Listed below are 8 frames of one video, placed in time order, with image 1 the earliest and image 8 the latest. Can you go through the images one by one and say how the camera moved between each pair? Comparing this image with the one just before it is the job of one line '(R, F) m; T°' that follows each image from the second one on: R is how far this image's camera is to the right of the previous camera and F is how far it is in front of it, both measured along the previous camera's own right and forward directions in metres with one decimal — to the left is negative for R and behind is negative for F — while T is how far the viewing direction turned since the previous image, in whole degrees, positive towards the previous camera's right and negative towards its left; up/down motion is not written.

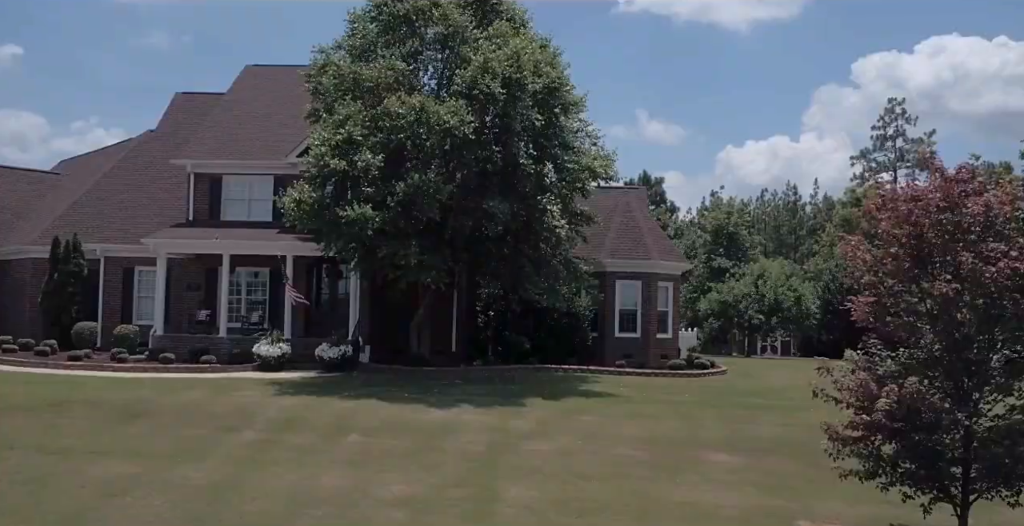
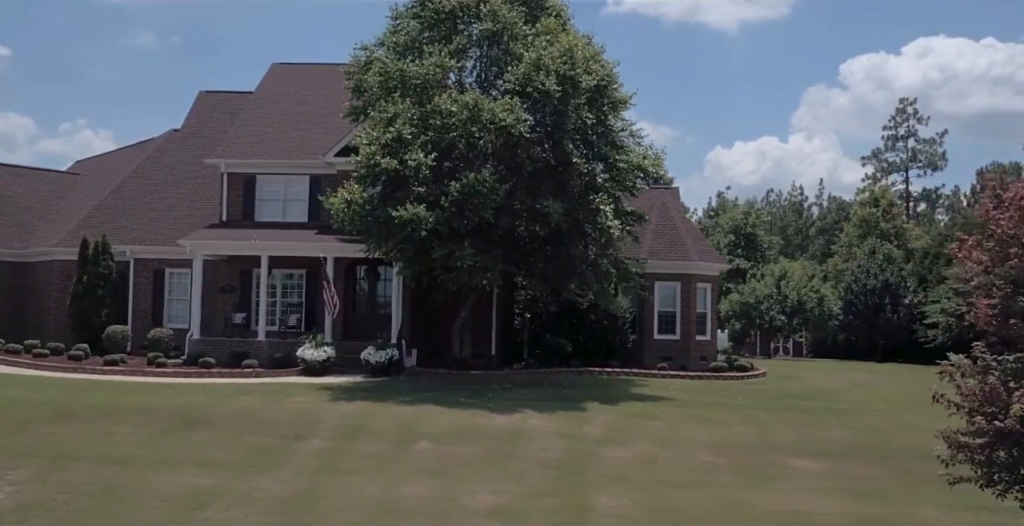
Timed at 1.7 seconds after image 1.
(-1.6, +0.6) m; +1°
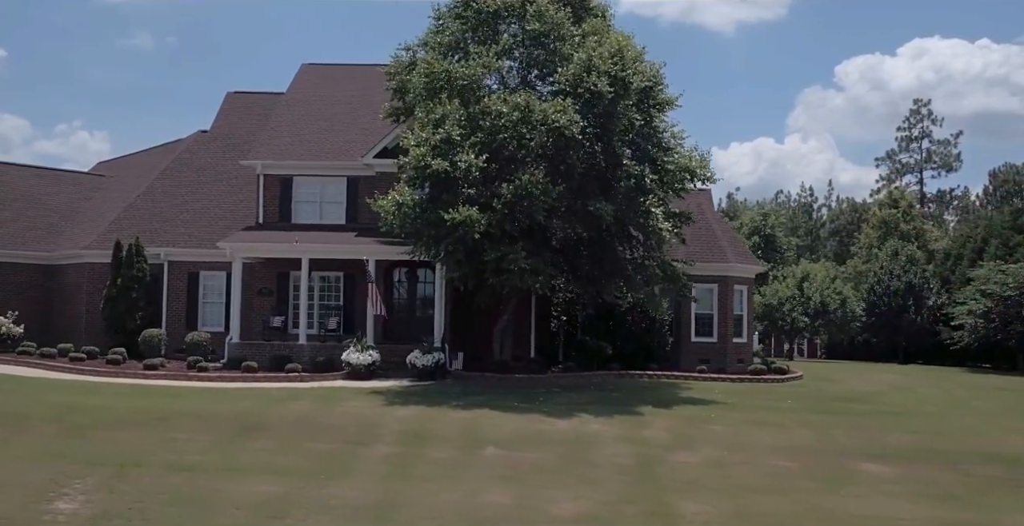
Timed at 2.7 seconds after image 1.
(-1.4, +0.3) m; 0°
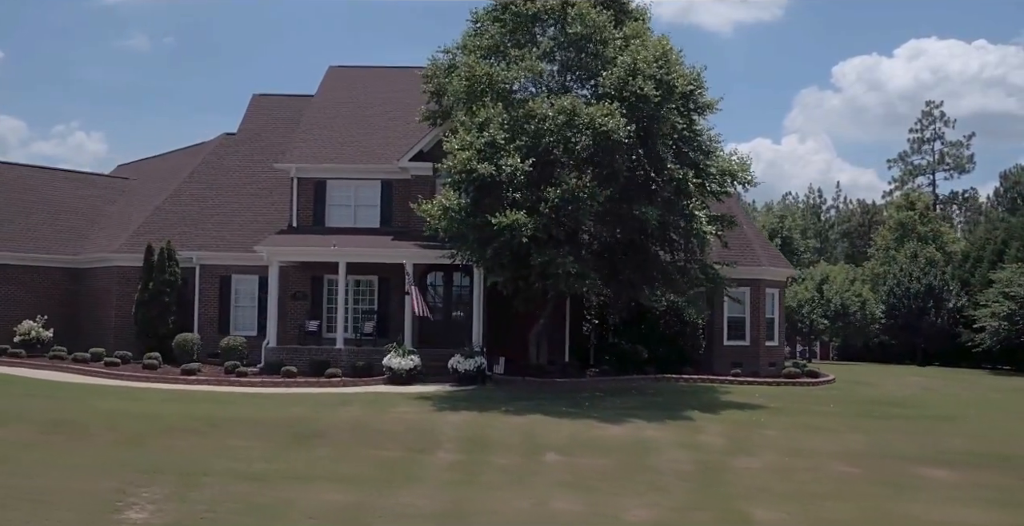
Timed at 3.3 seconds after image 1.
(-1.2, +0.1) m; 0°
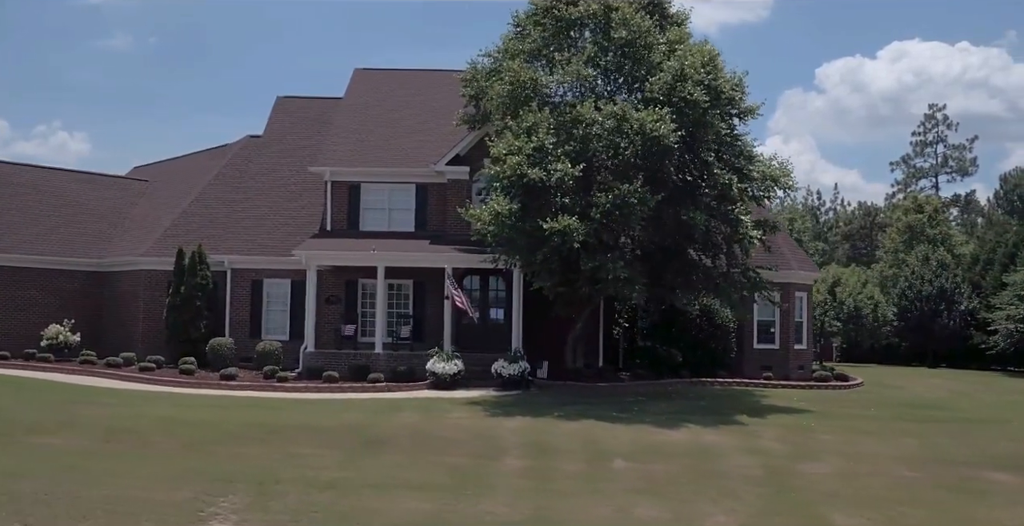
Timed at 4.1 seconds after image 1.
(-1.6, 0.0) m; +1°
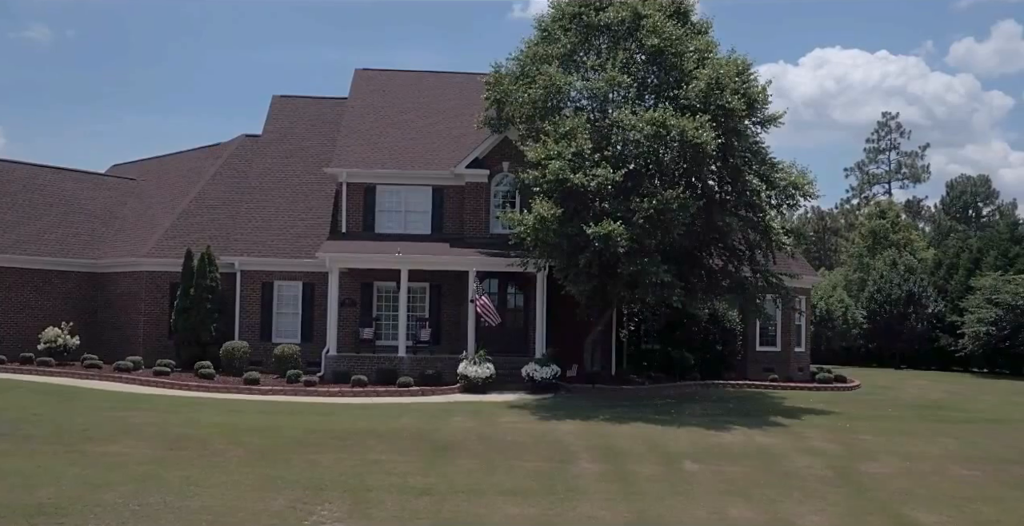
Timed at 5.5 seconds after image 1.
(-2.7, 0.0) m; +4°
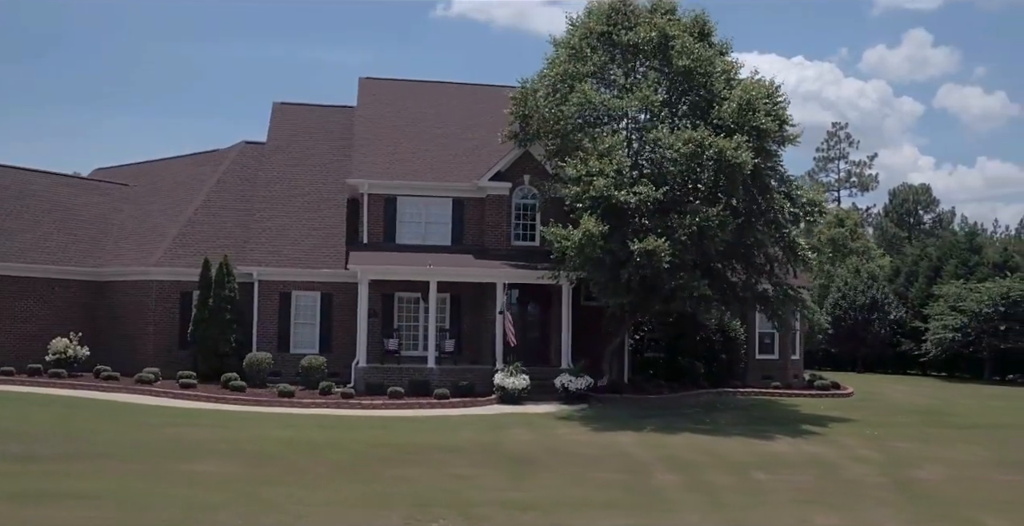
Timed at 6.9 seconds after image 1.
(-3.0, -0.4) m; +5°
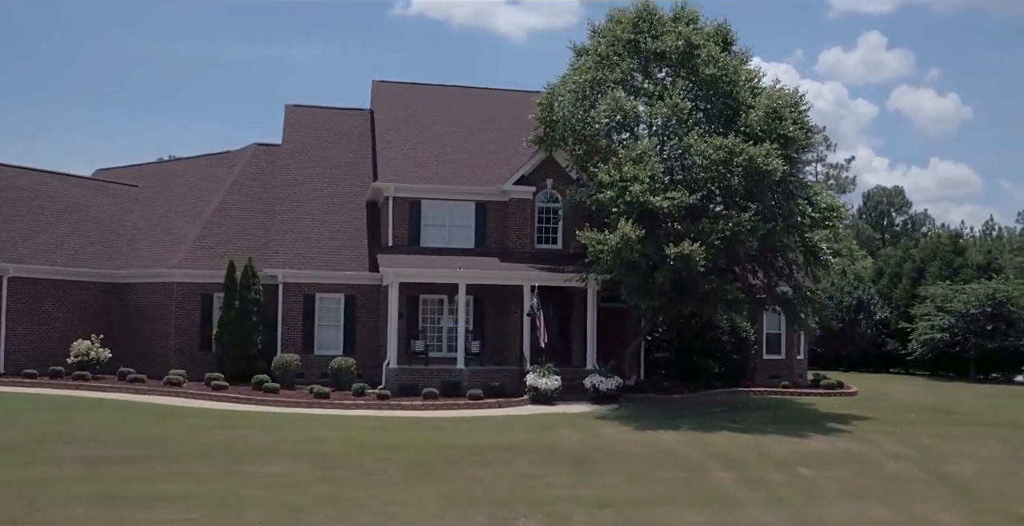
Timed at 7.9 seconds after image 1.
(-2.0, -0.5) m; +2°
